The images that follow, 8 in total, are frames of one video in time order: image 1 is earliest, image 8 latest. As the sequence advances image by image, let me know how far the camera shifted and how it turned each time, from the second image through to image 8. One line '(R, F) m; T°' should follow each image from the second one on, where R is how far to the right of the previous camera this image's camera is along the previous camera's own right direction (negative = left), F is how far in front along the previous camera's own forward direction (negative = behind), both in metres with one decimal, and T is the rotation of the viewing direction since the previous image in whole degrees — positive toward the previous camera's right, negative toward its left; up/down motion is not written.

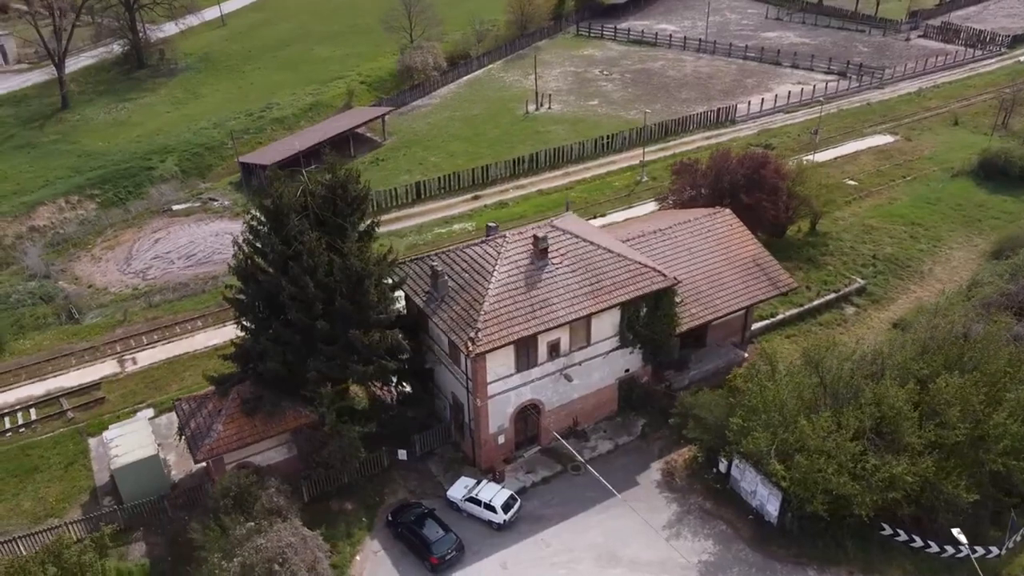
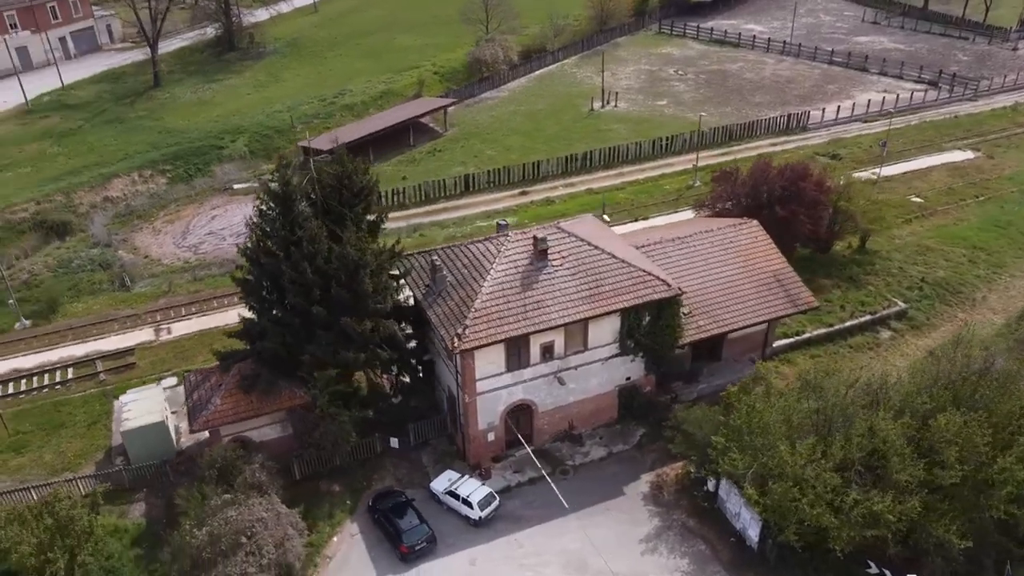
(+3.4, +0.2) m; -7°
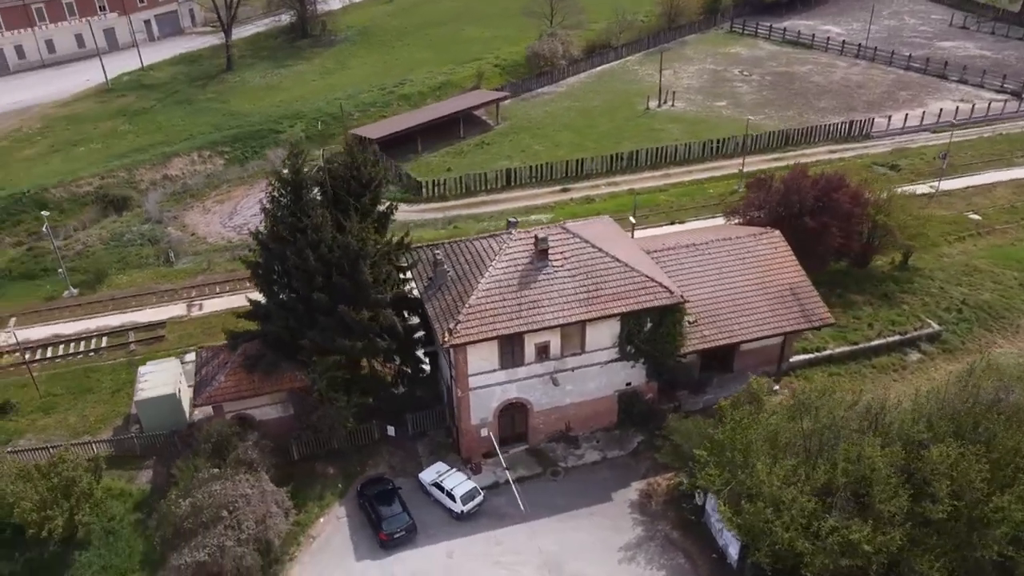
(+2.8, +0.1) m; -5°
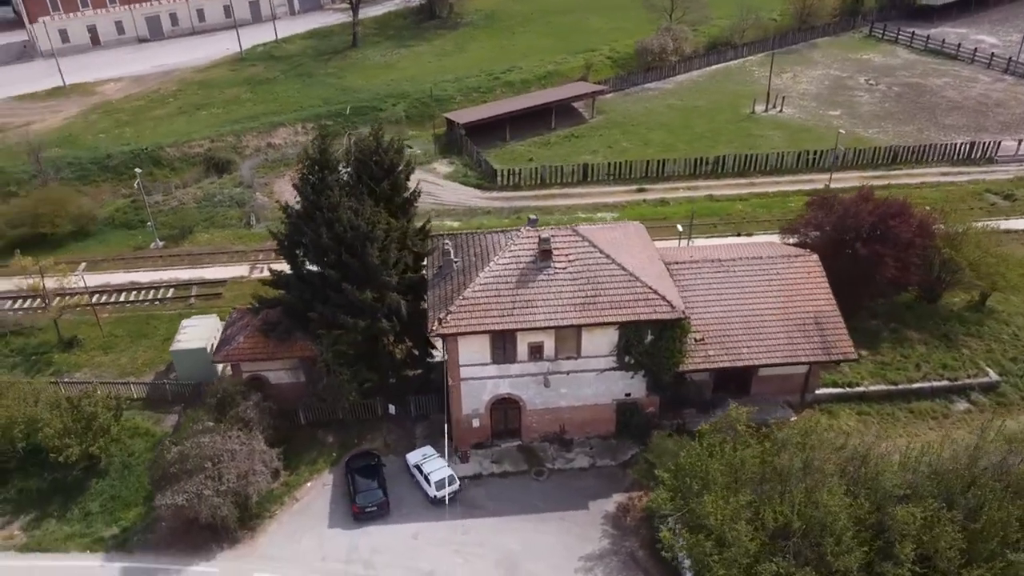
(+5.0, +0.3) m; -10°
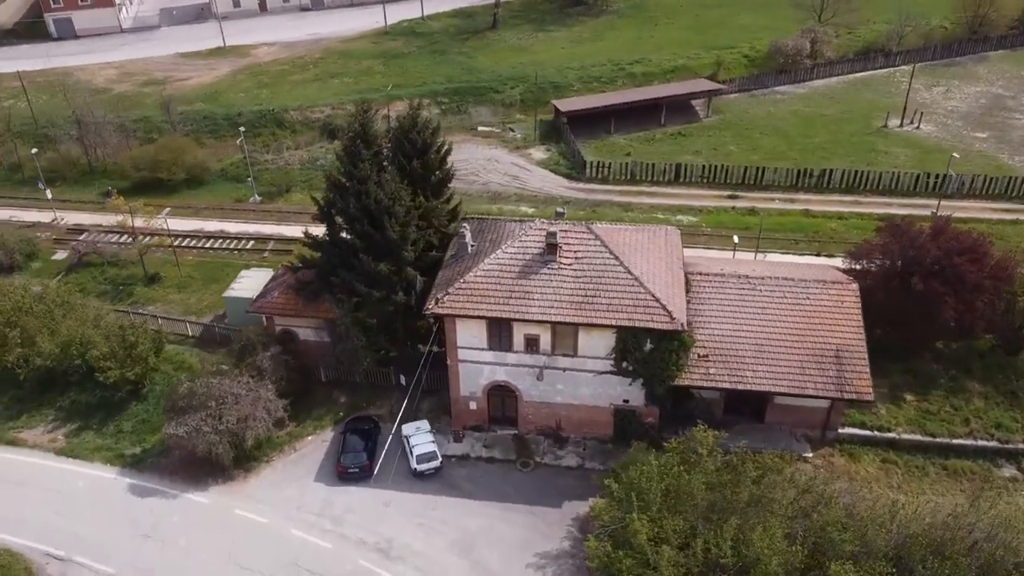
(+5.6, +0.5) m; -11°
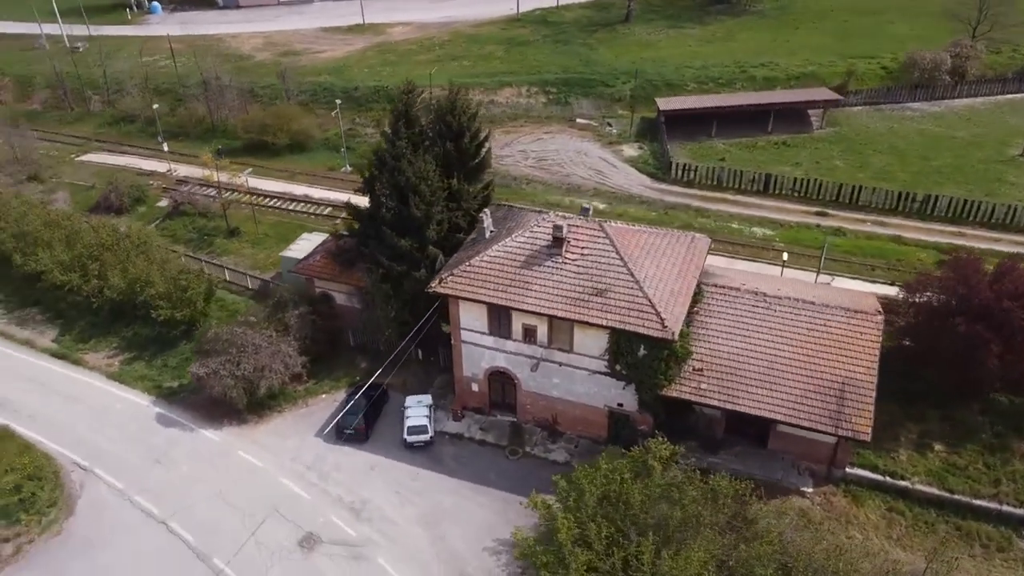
(+5.3, +0.2) m; -11°
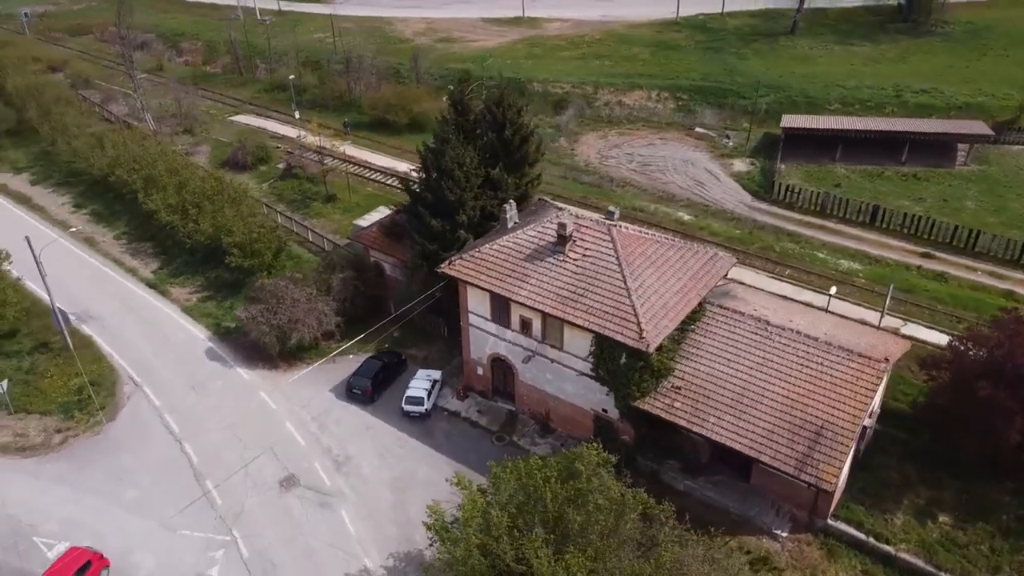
(+6.6, +0.1) m; -13°
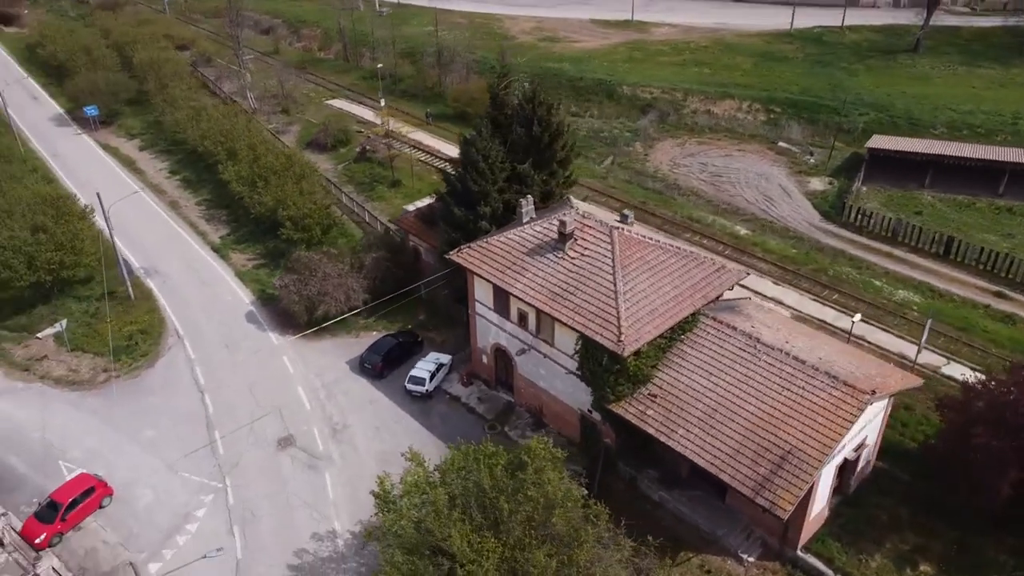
(+4.7, -0.1) m; -9°
